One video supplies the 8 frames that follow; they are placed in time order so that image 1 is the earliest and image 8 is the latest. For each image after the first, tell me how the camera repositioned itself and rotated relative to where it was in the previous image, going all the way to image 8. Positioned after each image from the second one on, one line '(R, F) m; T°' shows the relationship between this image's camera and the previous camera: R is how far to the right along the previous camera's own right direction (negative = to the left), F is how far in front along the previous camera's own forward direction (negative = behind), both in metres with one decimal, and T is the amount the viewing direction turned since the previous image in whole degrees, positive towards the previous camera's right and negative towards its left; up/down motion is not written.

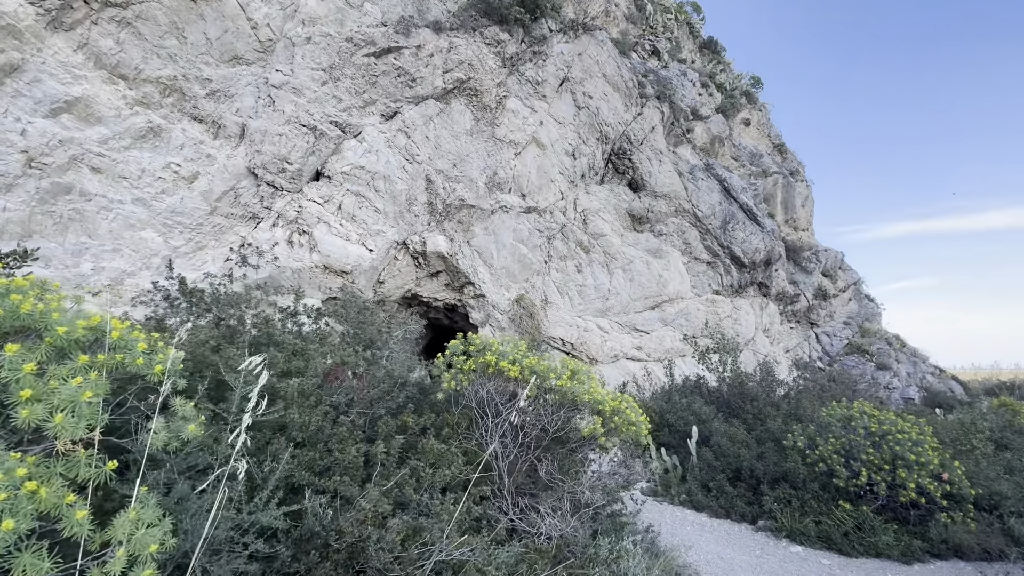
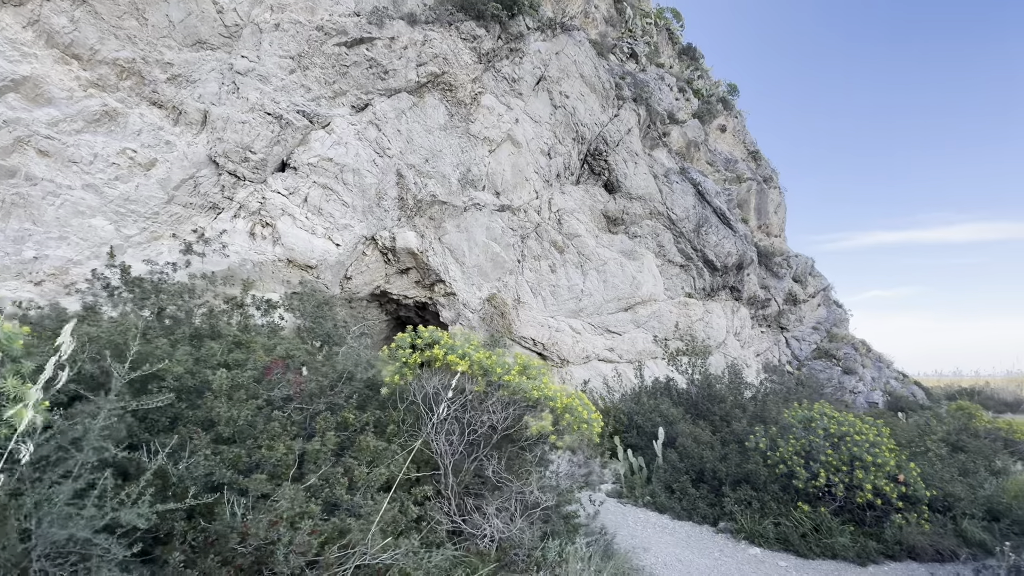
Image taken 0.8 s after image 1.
(+0.3, +0.2) m; +2°
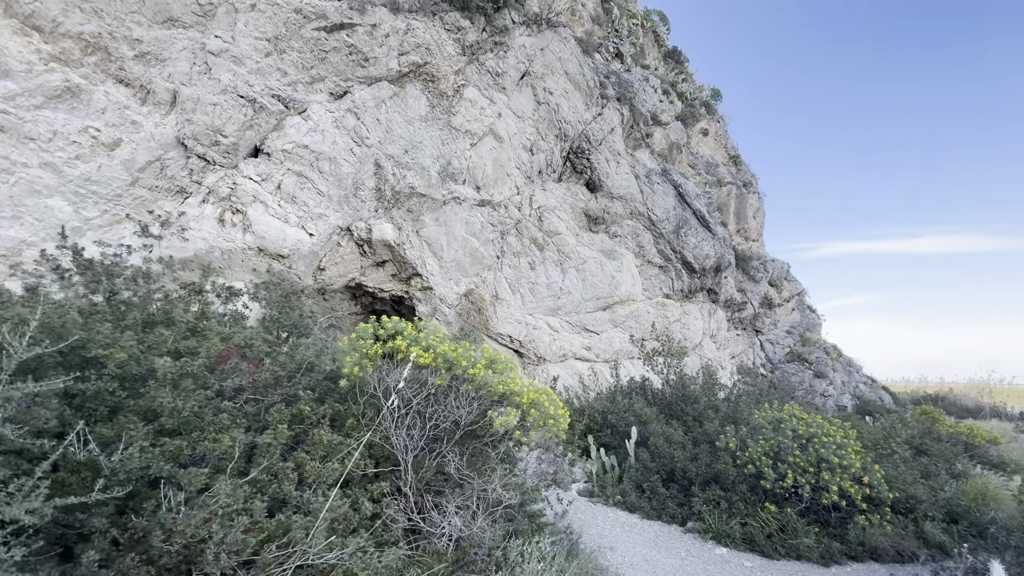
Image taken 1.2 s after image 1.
(+0.1, +0.1) m; +2°
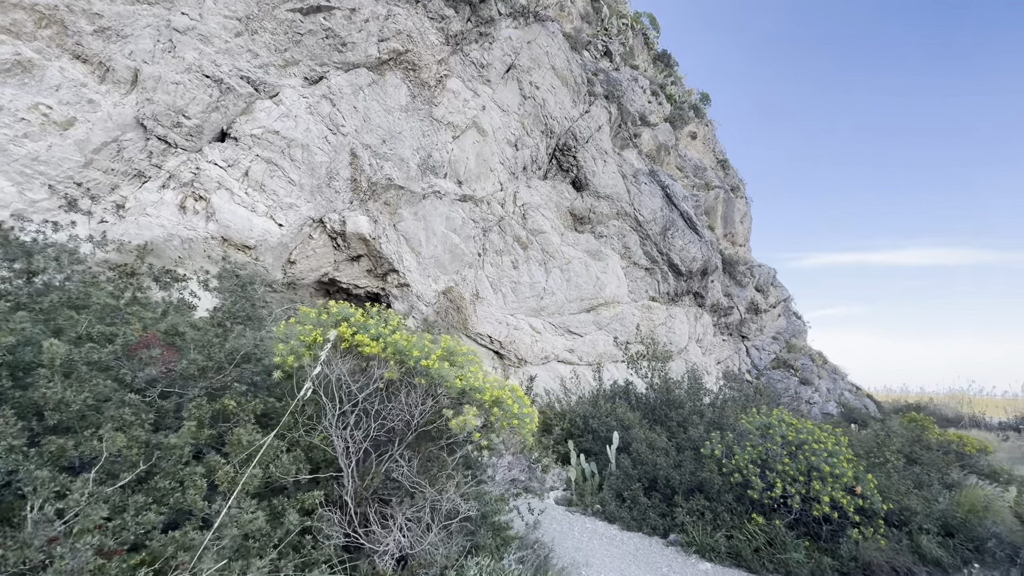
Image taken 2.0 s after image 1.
(+0.2, +0.5) m; +1°
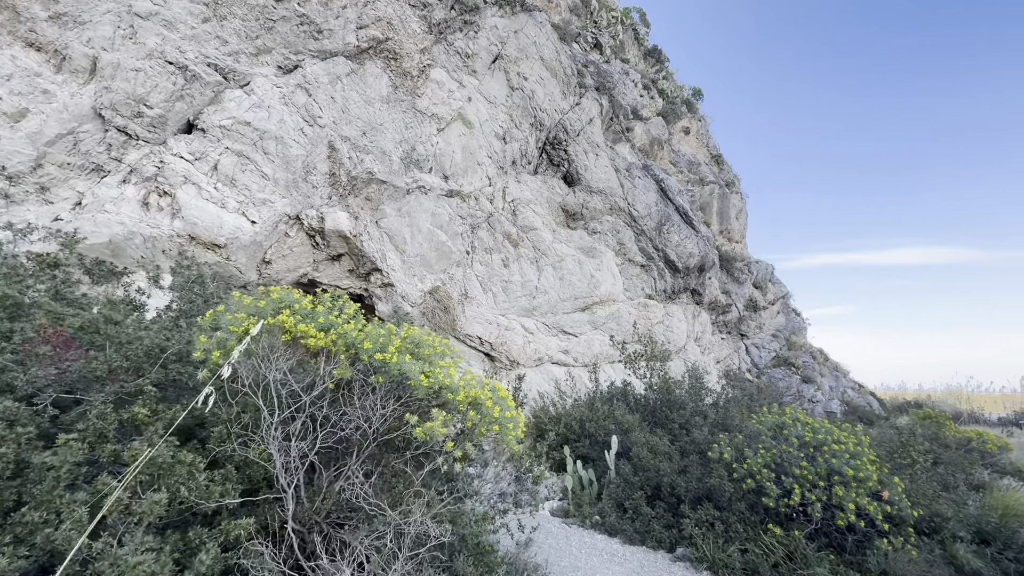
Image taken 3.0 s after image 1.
(+0.1, +0.6) m; +1°
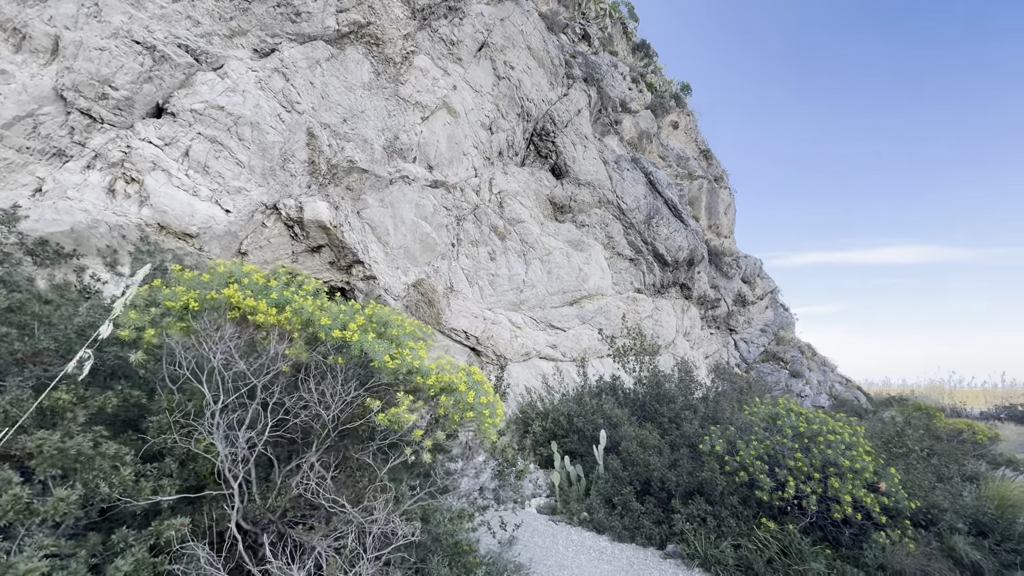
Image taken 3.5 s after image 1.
(+0.1, +0.3) m; +1°
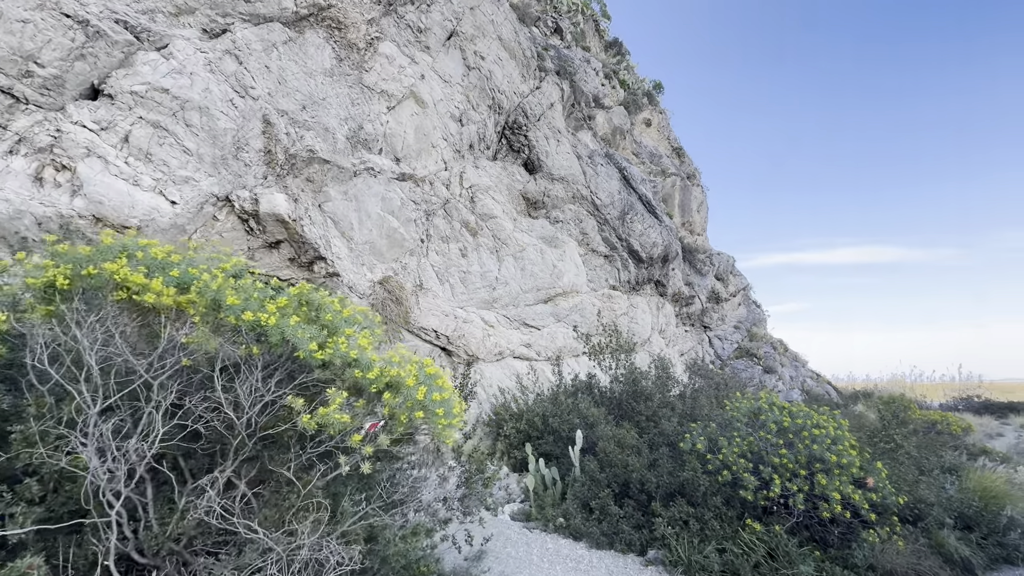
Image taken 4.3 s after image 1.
(+0.1, +0.4) m; +3°
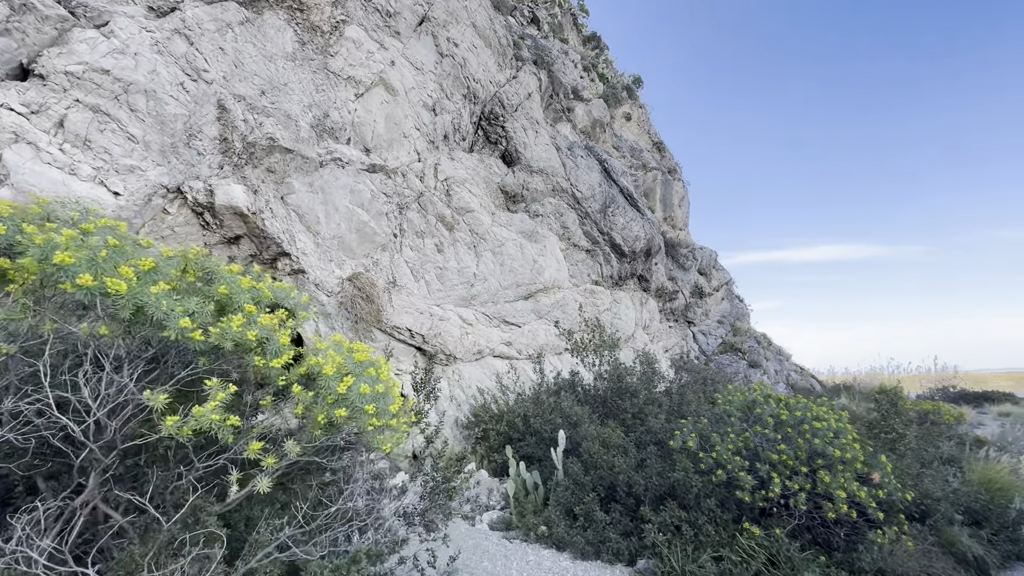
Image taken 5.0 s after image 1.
(+0.1, +0.5) m; +2°
